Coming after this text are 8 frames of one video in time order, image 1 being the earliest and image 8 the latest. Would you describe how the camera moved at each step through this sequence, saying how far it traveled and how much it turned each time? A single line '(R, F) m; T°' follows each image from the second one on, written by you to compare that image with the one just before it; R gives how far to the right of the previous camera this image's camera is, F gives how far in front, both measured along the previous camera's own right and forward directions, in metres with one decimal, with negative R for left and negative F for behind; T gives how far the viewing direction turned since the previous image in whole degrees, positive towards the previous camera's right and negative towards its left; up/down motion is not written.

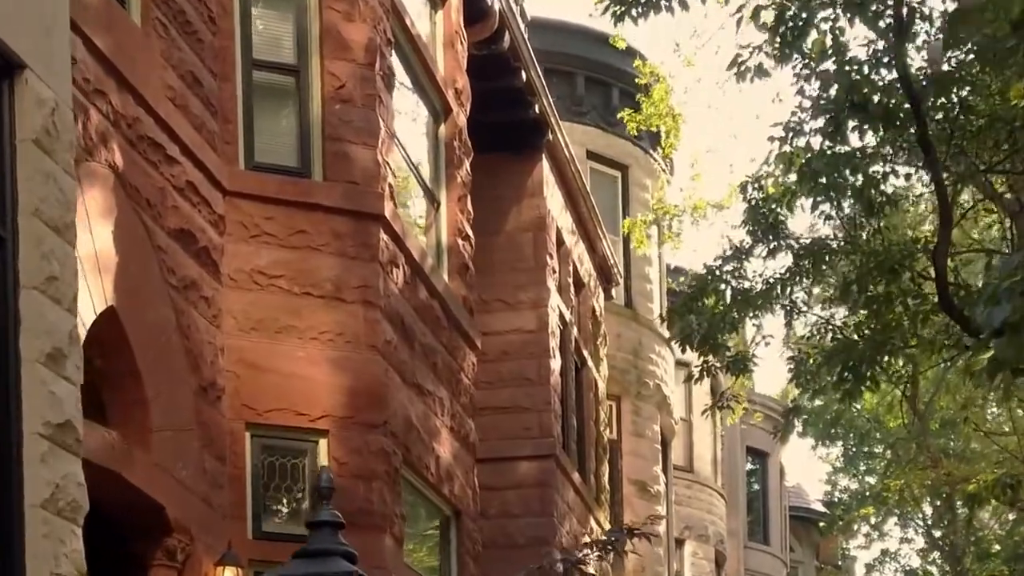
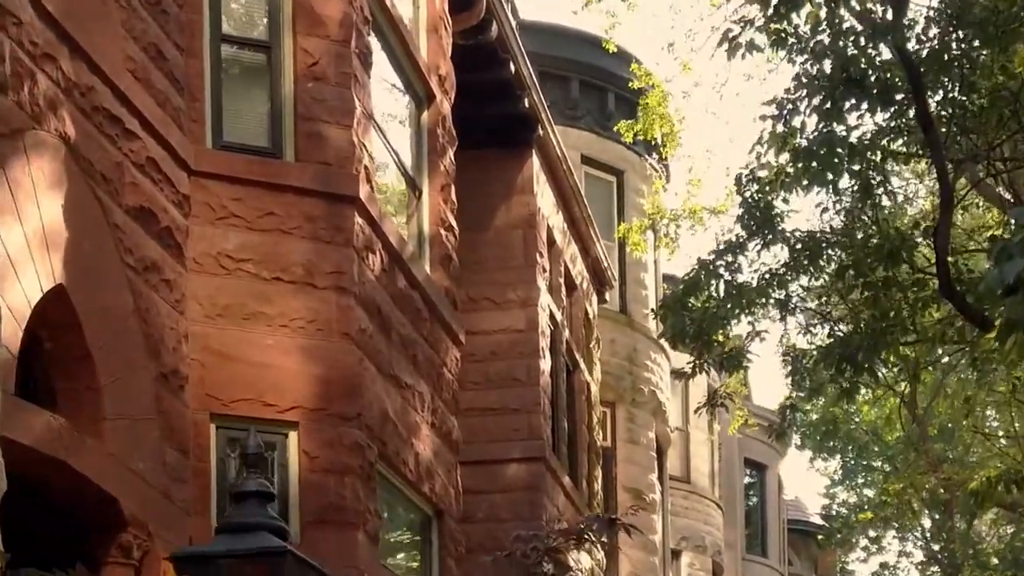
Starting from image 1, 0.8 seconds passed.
(+0.1, +0.5) m; 0°
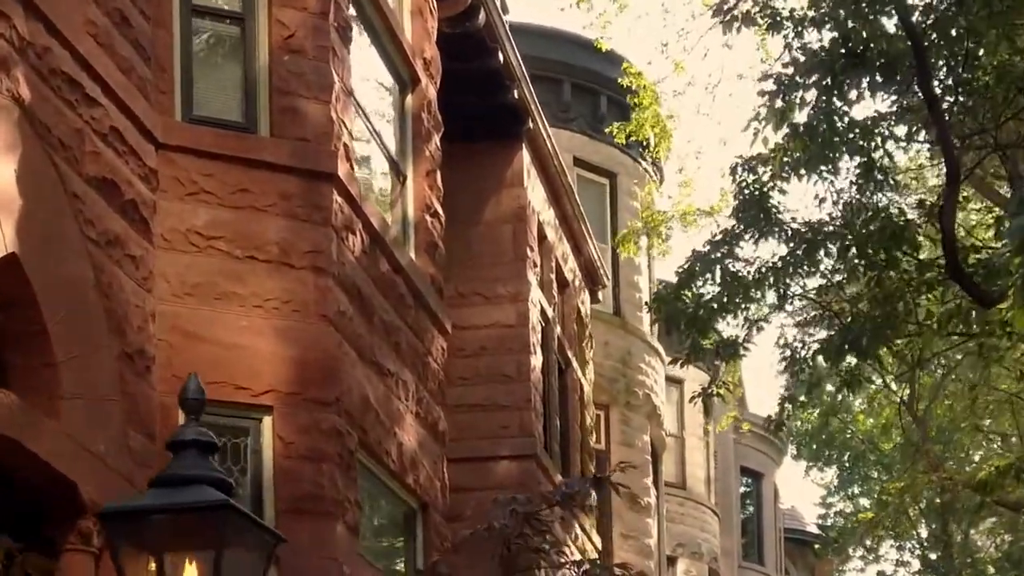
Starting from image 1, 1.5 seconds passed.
(0.0, +0.4) m; 0°
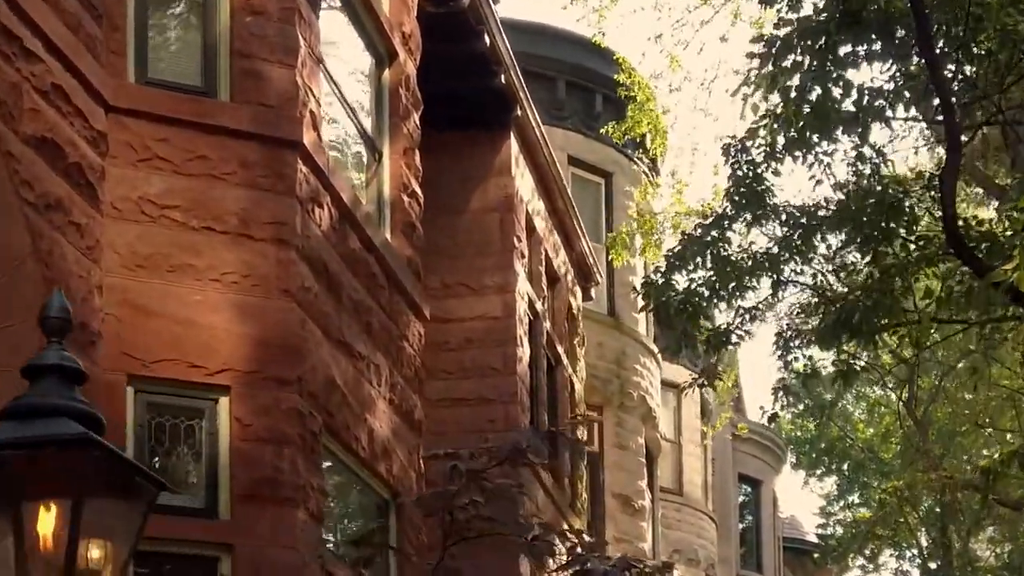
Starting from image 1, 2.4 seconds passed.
(+0.1, +0.6) m; 0°
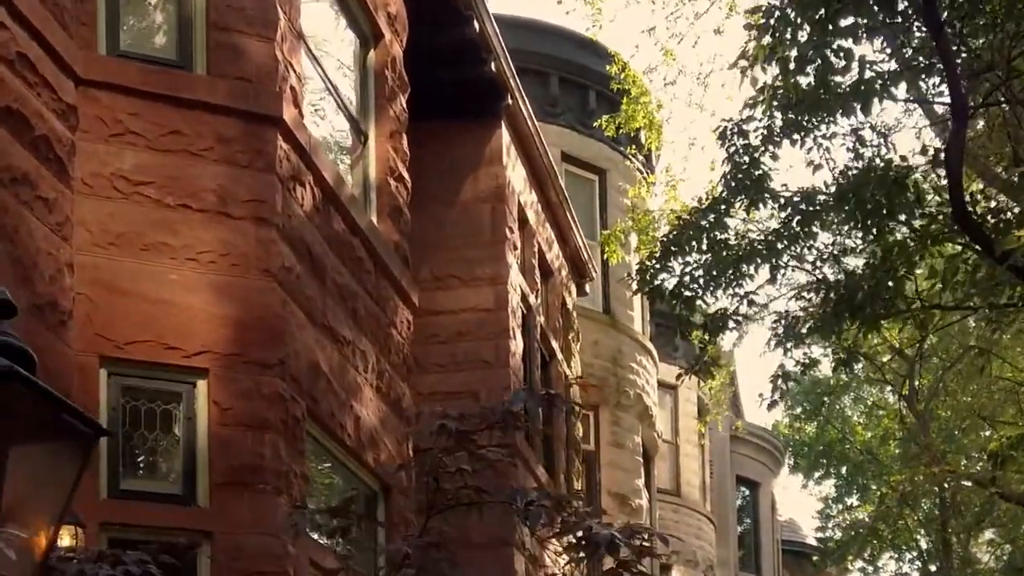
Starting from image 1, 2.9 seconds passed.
(0.0, +0.3) m; 0°
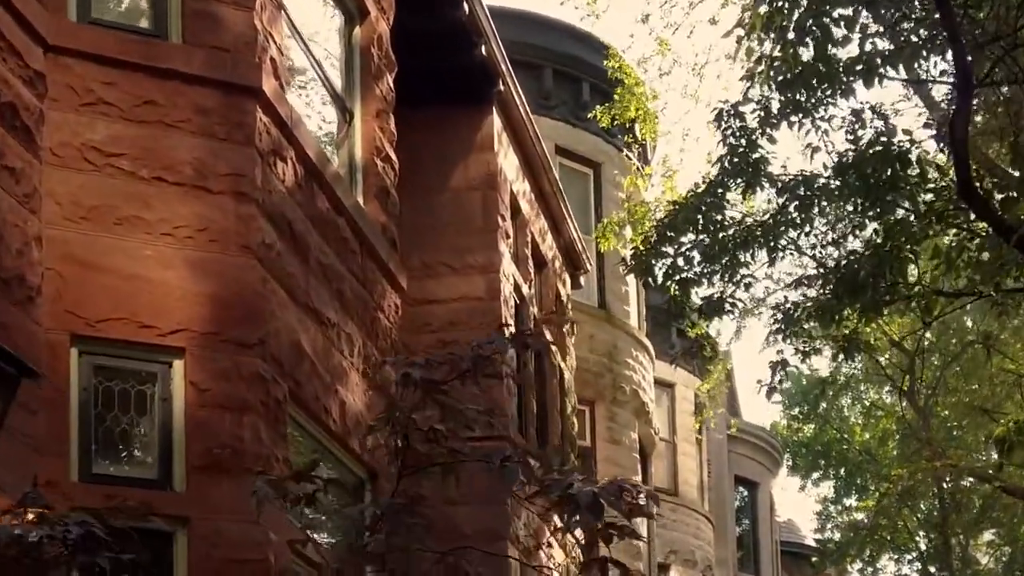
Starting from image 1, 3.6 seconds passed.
(0.0, +0.3) m; 0°
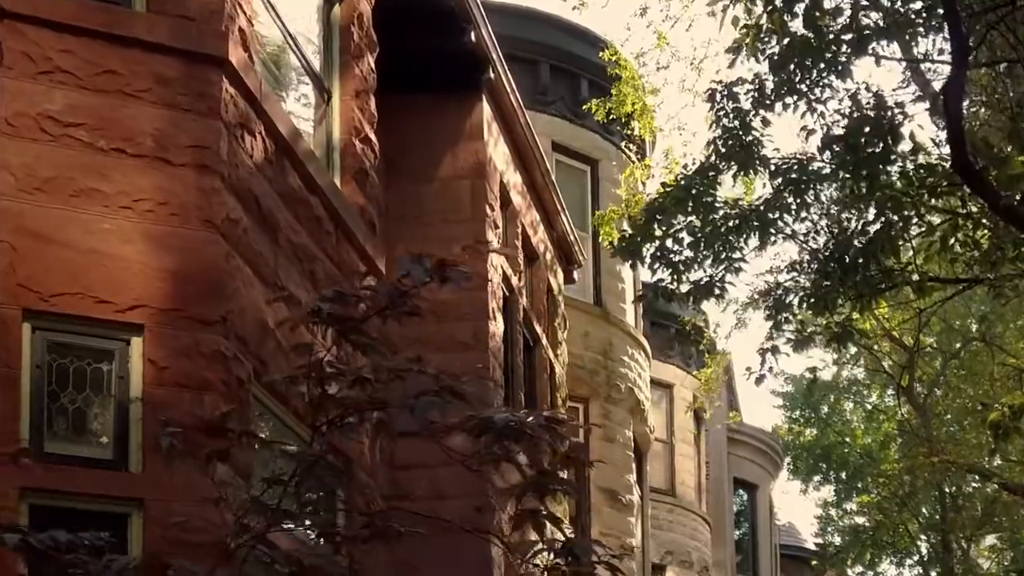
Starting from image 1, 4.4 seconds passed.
(+0.1, +0.3) m; 0°
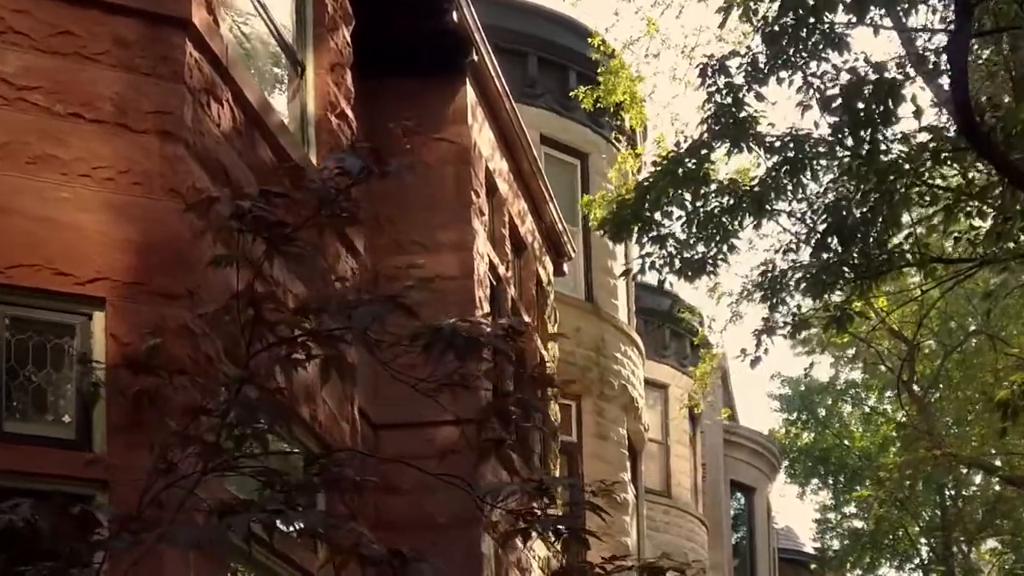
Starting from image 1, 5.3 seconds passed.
(+0.1, +0.3) m; 0°
